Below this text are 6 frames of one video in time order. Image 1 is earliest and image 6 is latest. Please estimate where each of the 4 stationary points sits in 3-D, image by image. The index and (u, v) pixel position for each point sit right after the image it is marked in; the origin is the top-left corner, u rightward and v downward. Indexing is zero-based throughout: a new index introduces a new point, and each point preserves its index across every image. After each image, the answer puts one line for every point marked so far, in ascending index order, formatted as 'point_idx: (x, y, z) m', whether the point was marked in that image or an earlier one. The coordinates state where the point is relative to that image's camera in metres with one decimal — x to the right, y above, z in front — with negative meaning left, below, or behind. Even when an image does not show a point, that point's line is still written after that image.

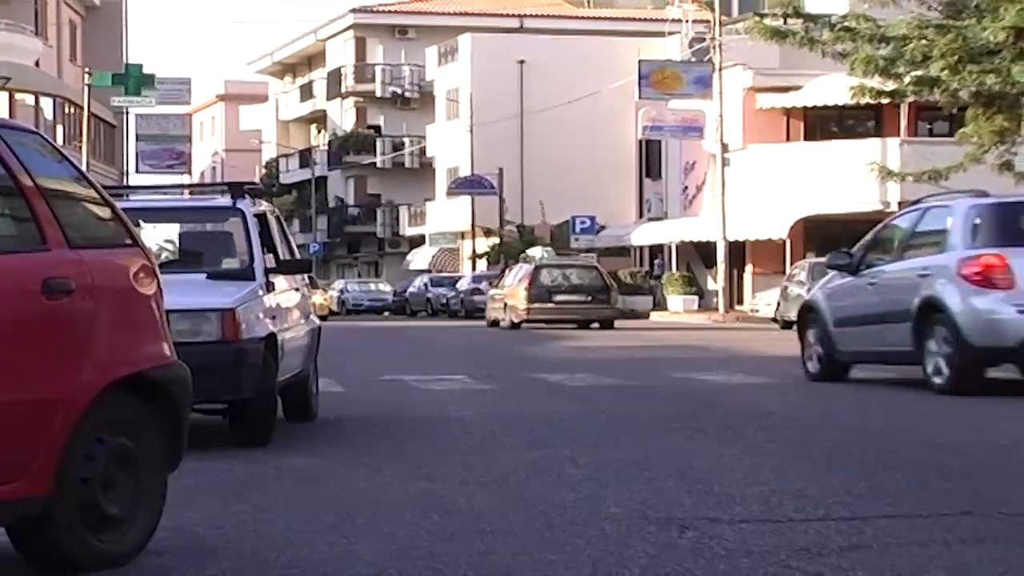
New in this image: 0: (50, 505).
0: (-1.9, -0.9, +6.3) m
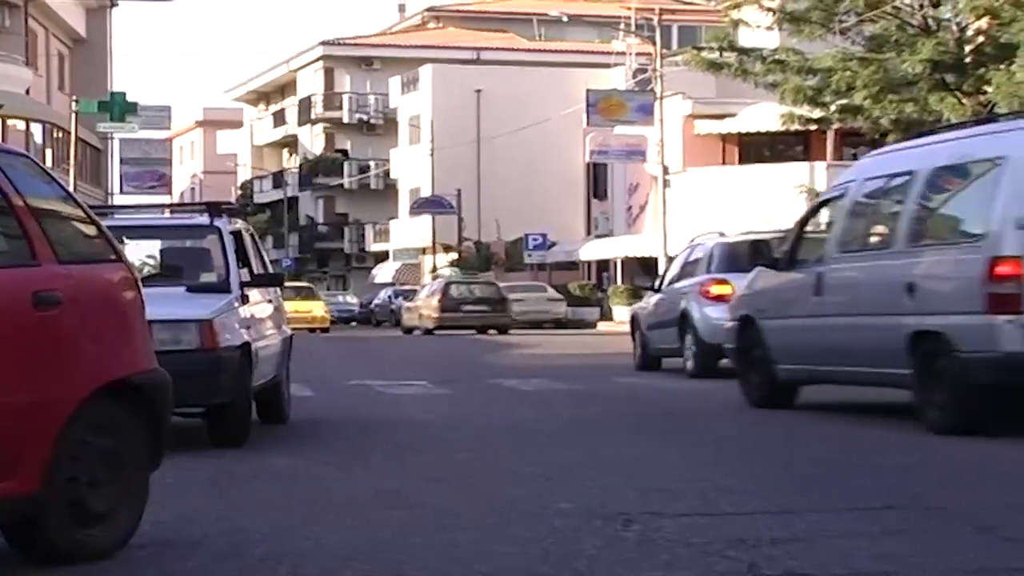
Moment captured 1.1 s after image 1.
0: (-2.1, -0.9, +6.8) m
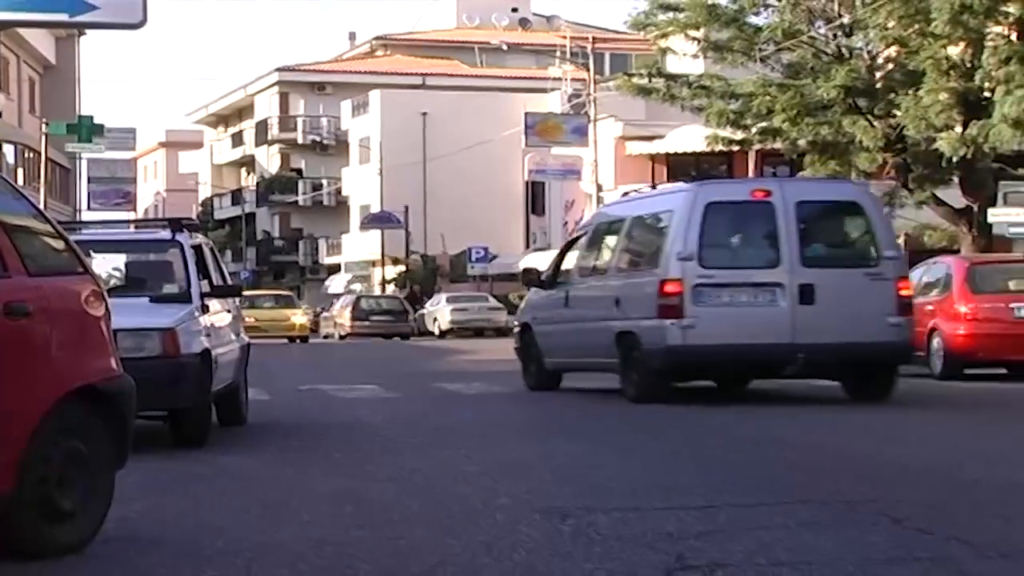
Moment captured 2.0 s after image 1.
0: (-2.4, -1.0, +7.3) m
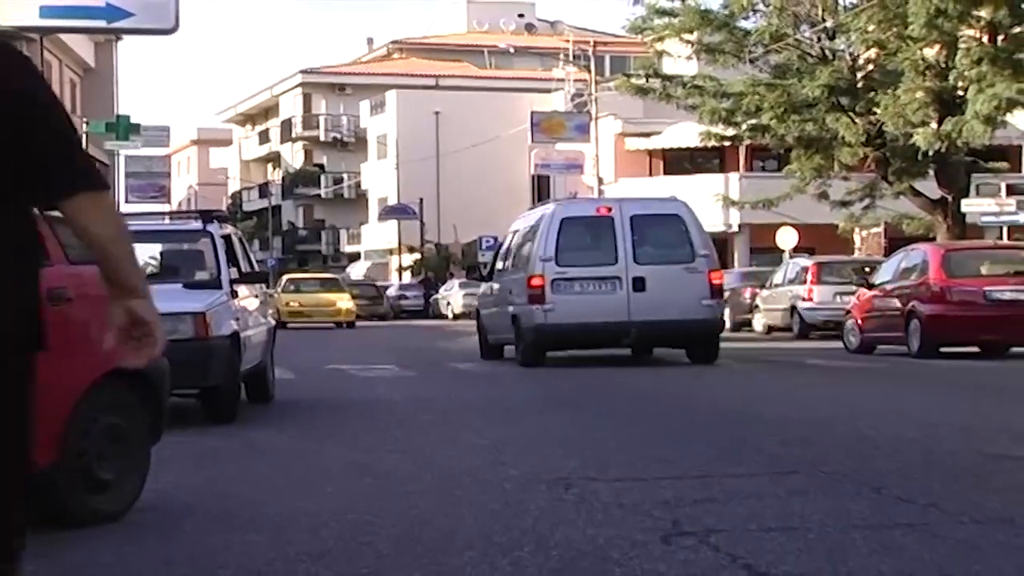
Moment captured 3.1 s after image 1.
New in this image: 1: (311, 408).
0: (-2.3, -0.9, +7.9) m
1: (-1.7, -1.0, +12.4) m
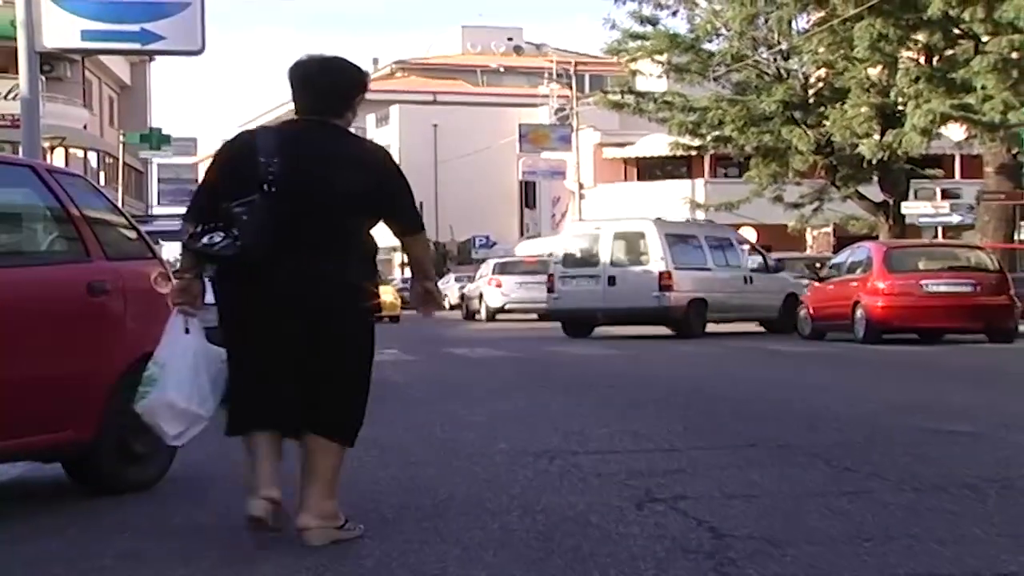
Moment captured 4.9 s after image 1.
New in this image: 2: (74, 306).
0: (-2.4, -0.9, +8.9) m
1: (-1.8, -0.9, +13.4) m
2: (-2.5, -0.1, +8.7) m
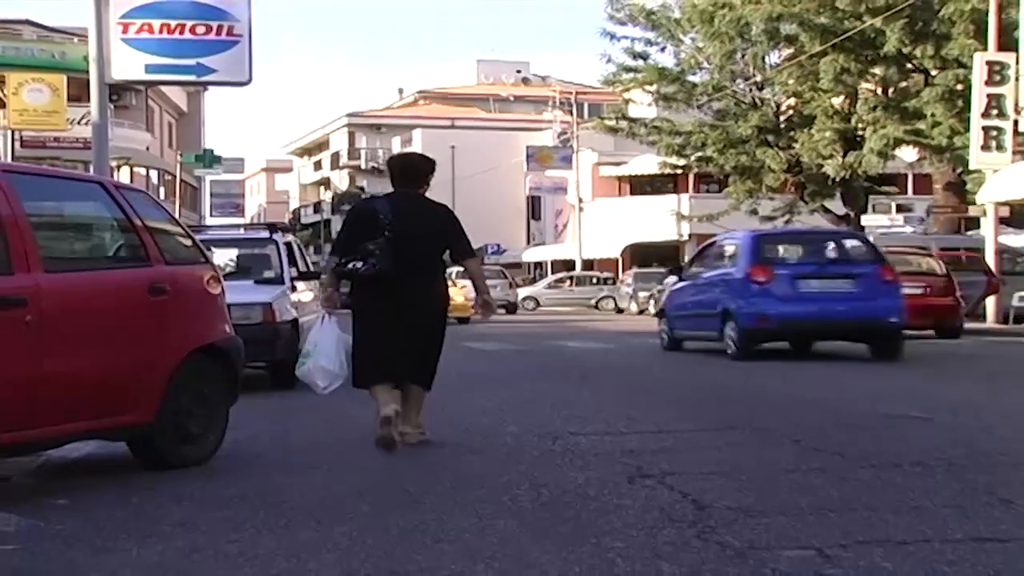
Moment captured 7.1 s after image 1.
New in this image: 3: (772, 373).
0: (-2.3, -0.9, +10.2) m
1: (-1.7, -0.9, +14.7) m
2: (-2.4, -0.1, +10.0) m
3: (+2.4, -0.8, +14.1) m
